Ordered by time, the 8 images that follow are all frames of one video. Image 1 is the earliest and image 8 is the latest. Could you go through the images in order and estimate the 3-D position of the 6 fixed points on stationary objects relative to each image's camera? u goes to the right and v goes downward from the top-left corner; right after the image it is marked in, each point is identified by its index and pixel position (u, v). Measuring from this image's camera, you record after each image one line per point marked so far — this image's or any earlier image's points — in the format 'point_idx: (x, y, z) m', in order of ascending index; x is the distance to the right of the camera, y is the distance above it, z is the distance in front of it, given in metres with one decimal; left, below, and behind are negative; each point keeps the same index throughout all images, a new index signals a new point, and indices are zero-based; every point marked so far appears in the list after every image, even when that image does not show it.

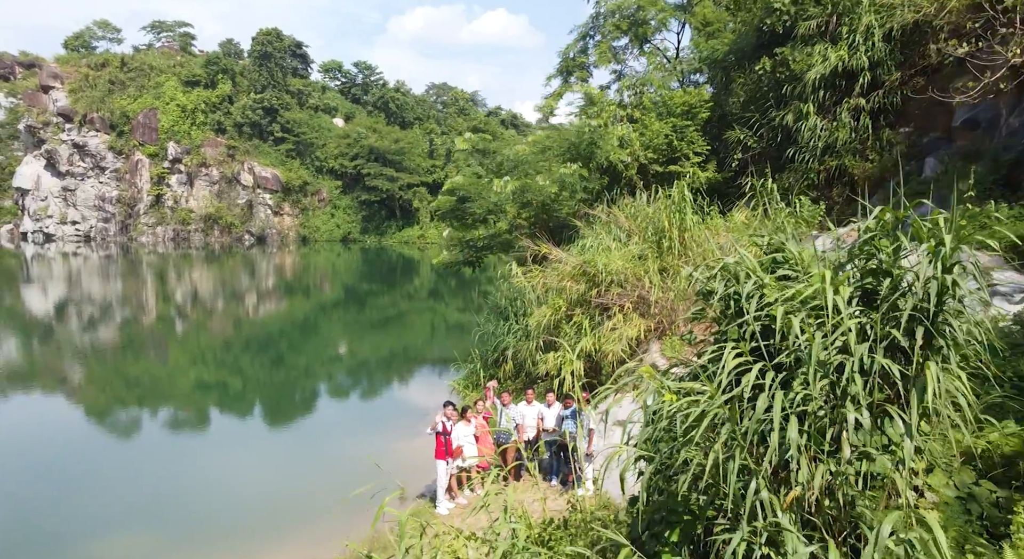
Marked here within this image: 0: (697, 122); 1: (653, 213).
0: (+2.3, +2.0, +10.2) m
1: (+1.4, +0.6, +8.4) m
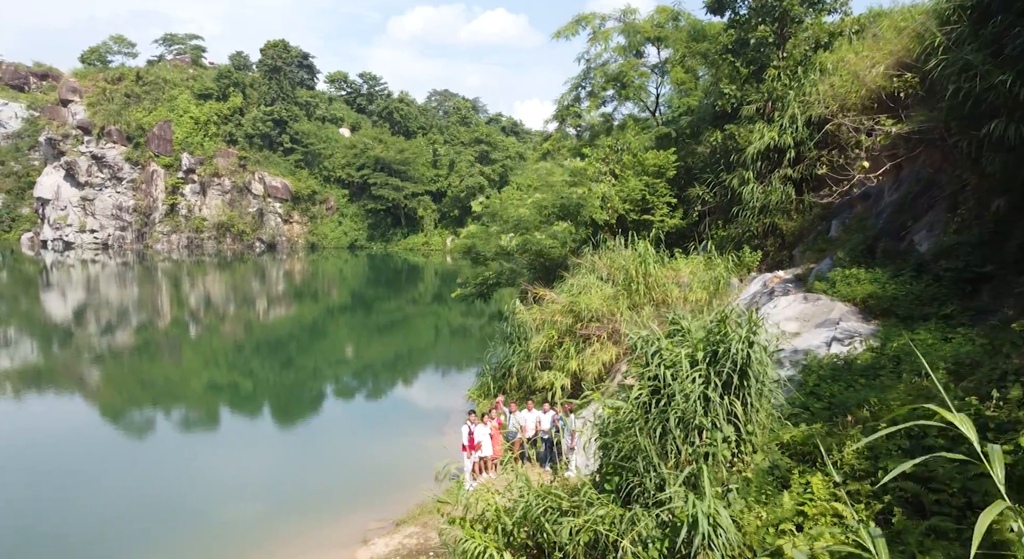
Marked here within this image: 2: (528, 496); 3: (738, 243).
0: (+2.3, +1.5, +12.7) m
1: (+1.4, +0.2, +10.9) m
2: (+0.1, -1.6, +6.2) m
3: (+3.2, +0.5, +11.5) m
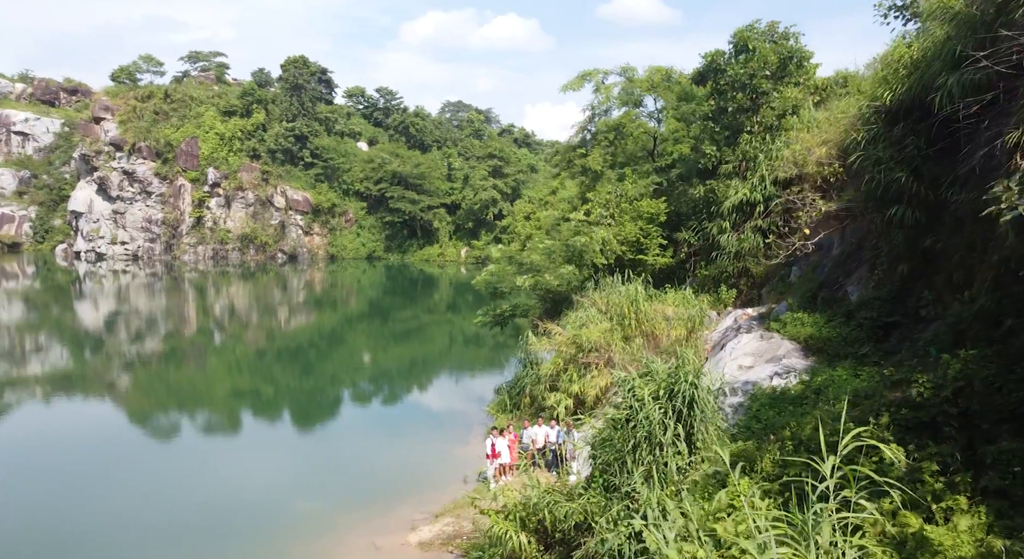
0: (+2.6, +1.0, +14.9) m
1: (+1.6, -0.3, +13.0) m
2: (+0.3, -2.1, +8.4) m
3: (+3.4, 0.0, +13.7) m
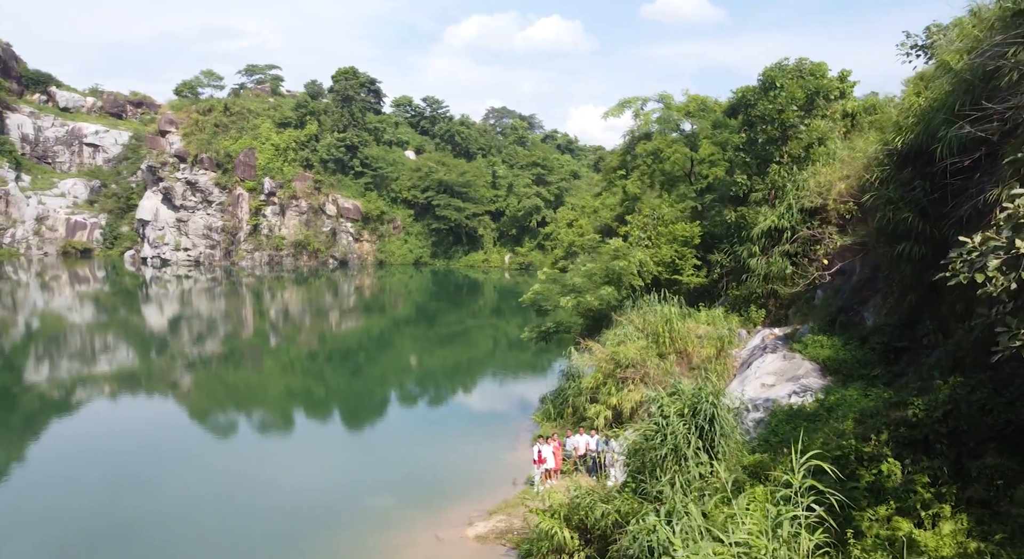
0: (+3.4, +0.6, +15.9) m
1: (+2.4, -0.7, +14.1) m
2: (+0.8, -2.5, +9.6) m
3: (+4.2, -0.4, +14.7) m
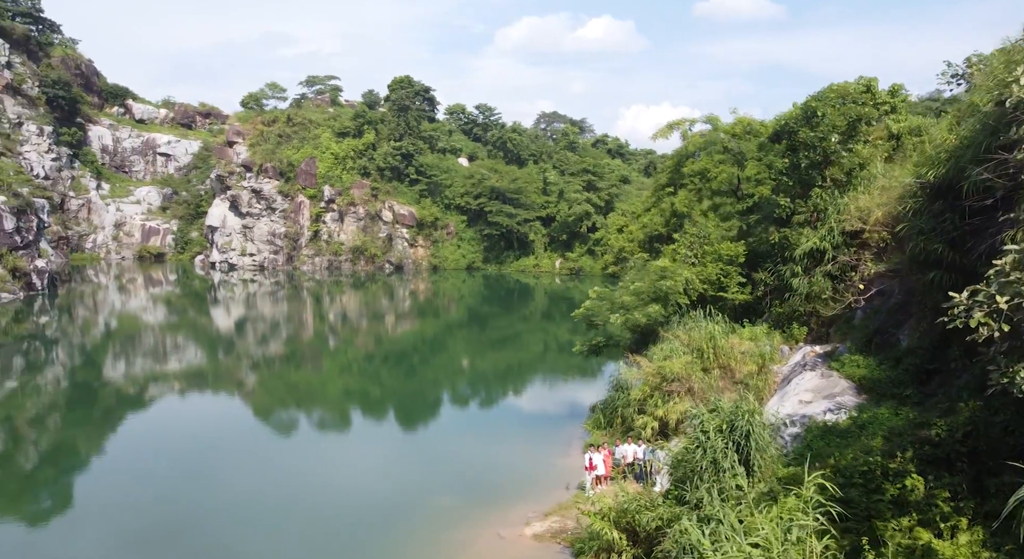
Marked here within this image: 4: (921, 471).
0: (+4.5, +0.3, +16.7) m
1: (+3.3, -1.0, +15.0) m
2: (+1.4, -2.8, +10.5) m
3: (+5.1, -0.7, +15.4) m
4: (+4.4, -2.1, +9.1) m
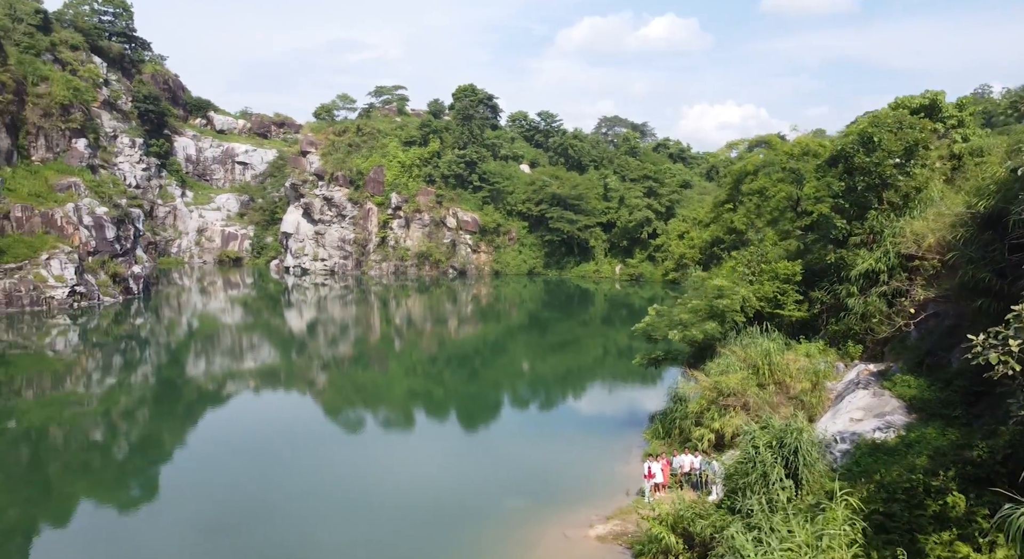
0: (+5.8, -0.1, +17.4) m
1: (+4.5, -1.4, +15.7) m
2: (+2.3, -3.1, +11.4) m
3: (+6.4, -1.1, +16.1) m
4: (+5.2, -2.4, +9.8) m
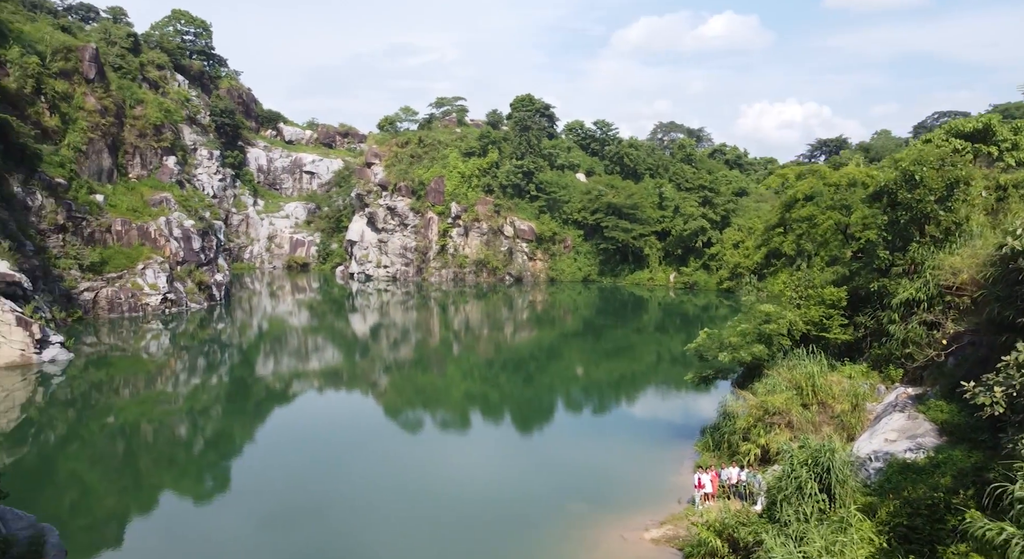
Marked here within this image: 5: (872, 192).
0: (+7.2, -0.7, +18.6) m
1: (+5.8, -1.9, +17.0) m
2: (+3.3, -3.6, +12.9) m
3: (+7.7, -1.7, +17.2) m
4: (+6.1, -3.0, +11.1) m
5: (+8.2, +2.0, +19.1) m
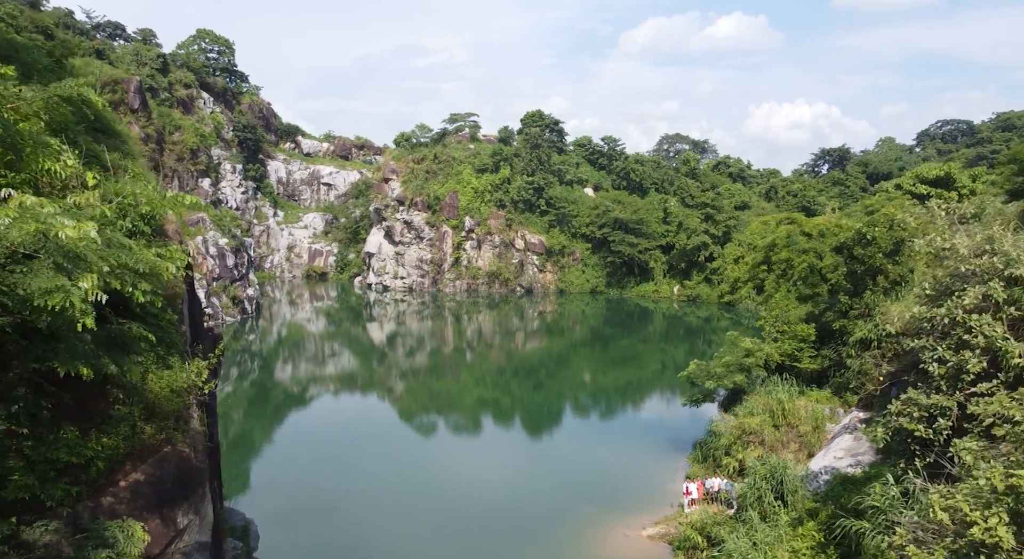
0: (+7.7, -1.7, +22.0) m
1: (+6.3, -2.9, +20.4) m
2: (+3.8, -4.6, +16.3) m
3: (+8.2, -2.7, +20.6) m
4: (+6.6, -4.0, +14.5) m
5: (+8.7, +1.0, +22.5) m
